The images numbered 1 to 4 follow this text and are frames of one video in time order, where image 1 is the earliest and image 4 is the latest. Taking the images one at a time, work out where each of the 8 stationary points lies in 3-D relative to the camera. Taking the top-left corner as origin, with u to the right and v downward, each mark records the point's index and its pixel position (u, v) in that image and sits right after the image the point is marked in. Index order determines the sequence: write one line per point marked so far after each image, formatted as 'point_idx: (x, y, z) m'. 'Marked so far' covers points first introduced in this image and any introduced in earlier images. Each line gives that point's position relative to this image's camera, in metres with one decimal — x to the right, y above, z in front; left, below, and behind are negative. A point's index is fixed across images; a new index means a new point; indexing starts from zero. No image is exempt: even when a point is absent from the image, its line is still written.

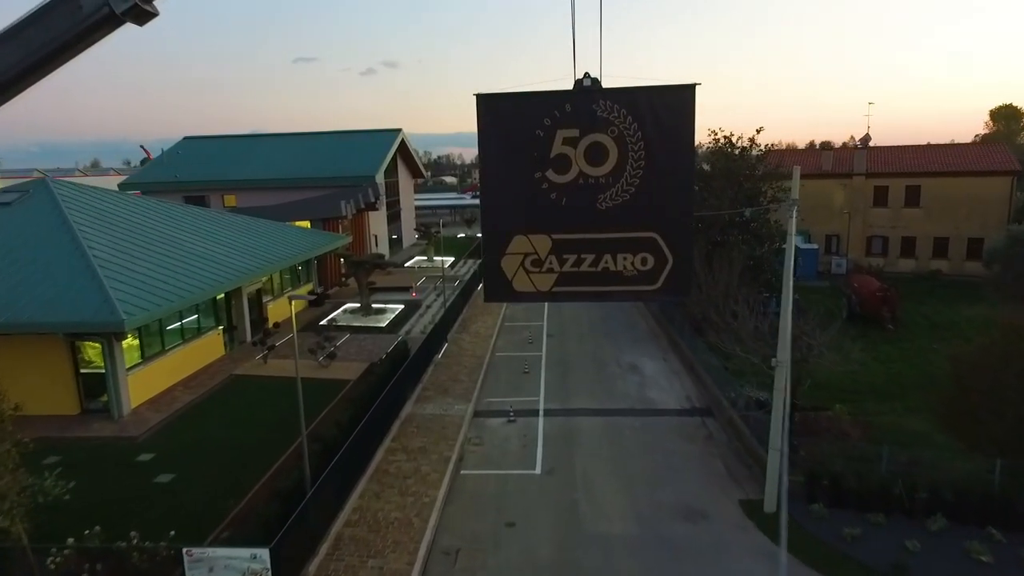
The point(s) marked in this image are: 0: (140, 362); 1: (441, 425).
0: (-9.4, -1.9, +17.1) m
1: (-1.7, -3.2, +16.2) m
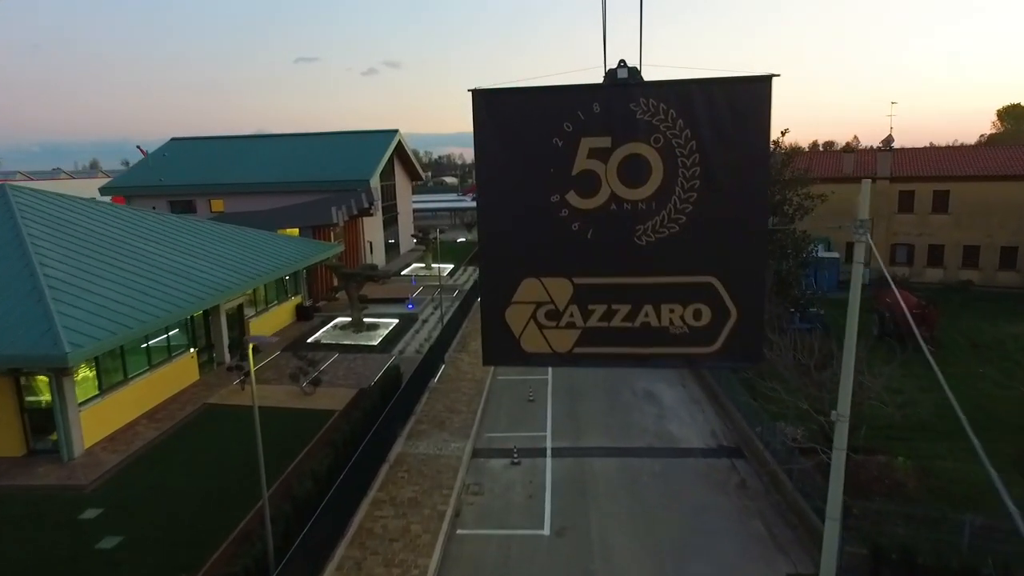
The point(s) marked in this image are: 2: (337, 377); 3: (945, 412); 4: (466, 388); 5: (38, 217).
0: (-9.3, -2.4, +15.2) m
1: (-1.6, -3.8, +14.3) m
2: (-5.1, -2.6, +20.0) m
3: (+9.9, -2.8, +15.4) m
4: (-1.3, -2.8, +19.1) m
5: (-12.8, +1.9, +18.3) m
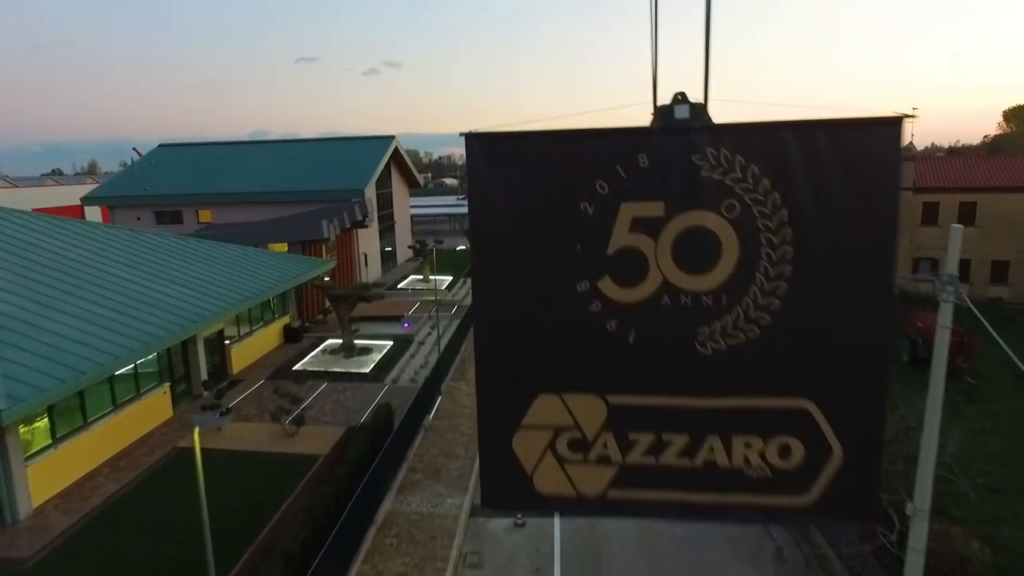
0: (-9.2, -3.1, +13.5) m
1: (-1.5, -4.5, +12.6) m
2: (-5.1, -3.3, +18.3) m
3: (+9.9, -3.5, +13.8) m
4: (-1.2, -3.5, +17.4) m
5: (-12.7, +1.2, +16.7) m
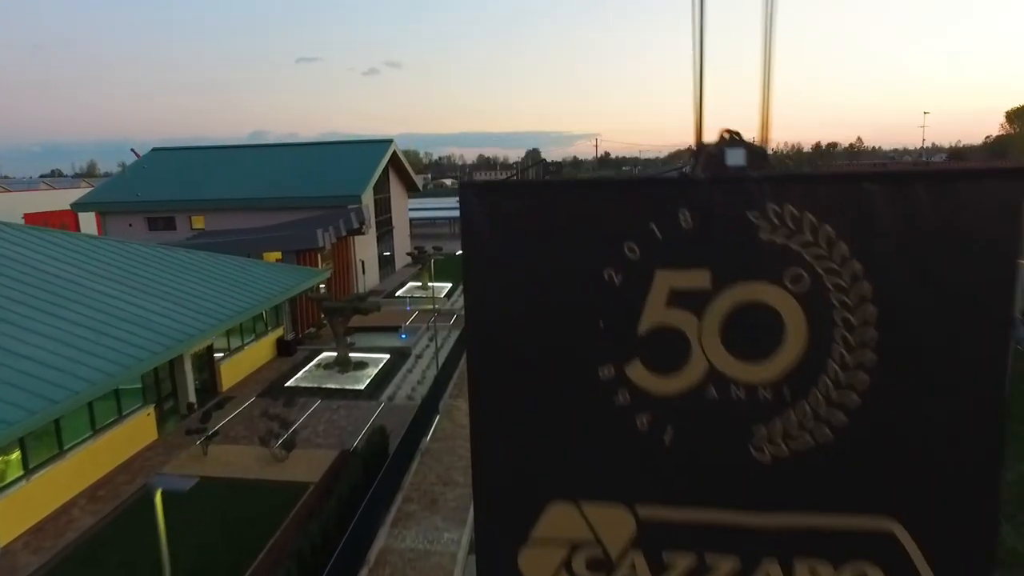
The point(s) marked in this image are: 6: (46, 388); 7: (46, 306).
0: (-9.2, -3.5, +12.7) m
1: (-1.5, -4.9, +11.8) m
2: (-5.0, -3.8, +17.5) m
3: (+9.9, -3.9, +13.0) m
4: (-1.2, -3.9, +16.6) m
5: (-12.7, +0.8, +15.9) m
6: (-8.4, -1.8, +12.4) m
7: (-10.5, -0.4, +15.5) m
